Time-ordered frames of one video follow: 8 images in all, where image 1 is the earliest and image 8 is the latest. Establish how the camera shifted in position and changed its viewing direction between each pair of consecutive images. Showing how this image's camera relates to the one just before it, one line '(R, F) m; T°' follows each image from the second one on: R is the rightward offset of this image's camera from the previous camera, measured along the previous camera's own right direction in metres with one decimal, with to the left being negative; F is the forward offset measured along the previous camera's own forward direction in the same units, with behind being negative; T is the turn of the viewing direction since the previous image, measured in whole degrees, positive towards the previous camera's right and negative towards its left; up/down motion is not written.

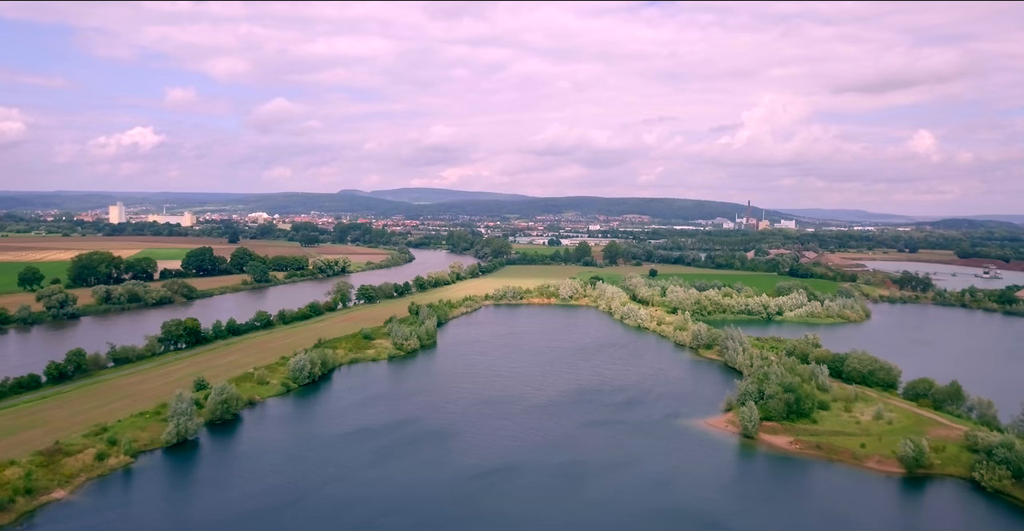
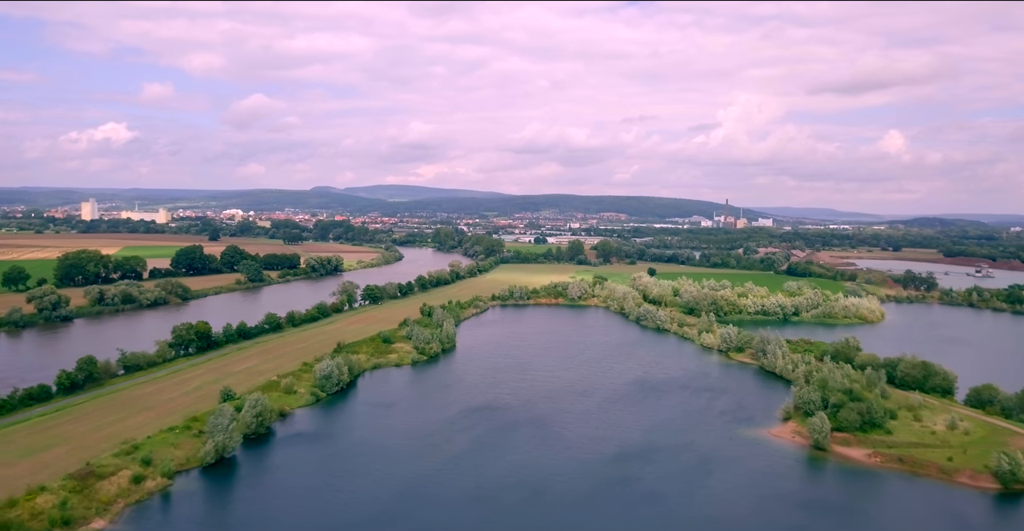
(-2.5, +1.7) m; +2°
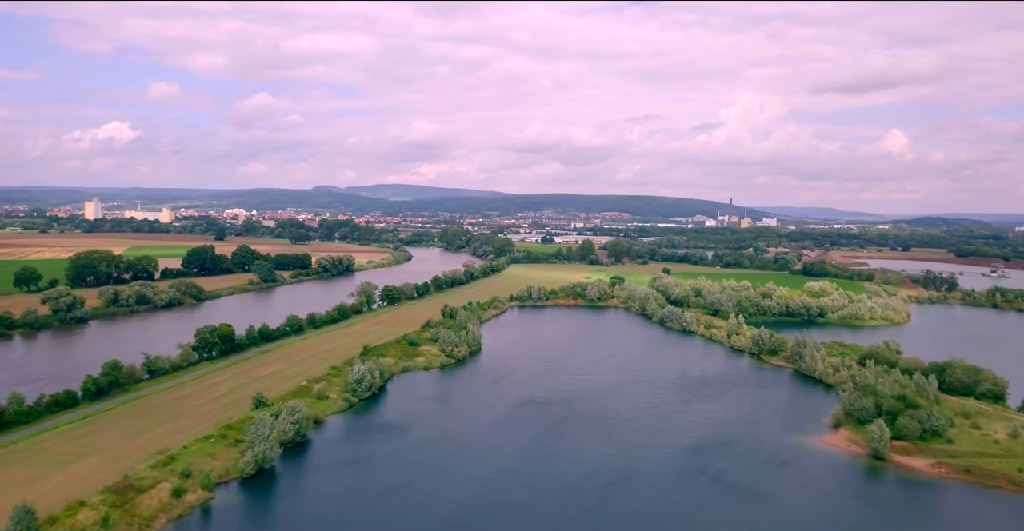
(-1.3, +0.9) m; 0°
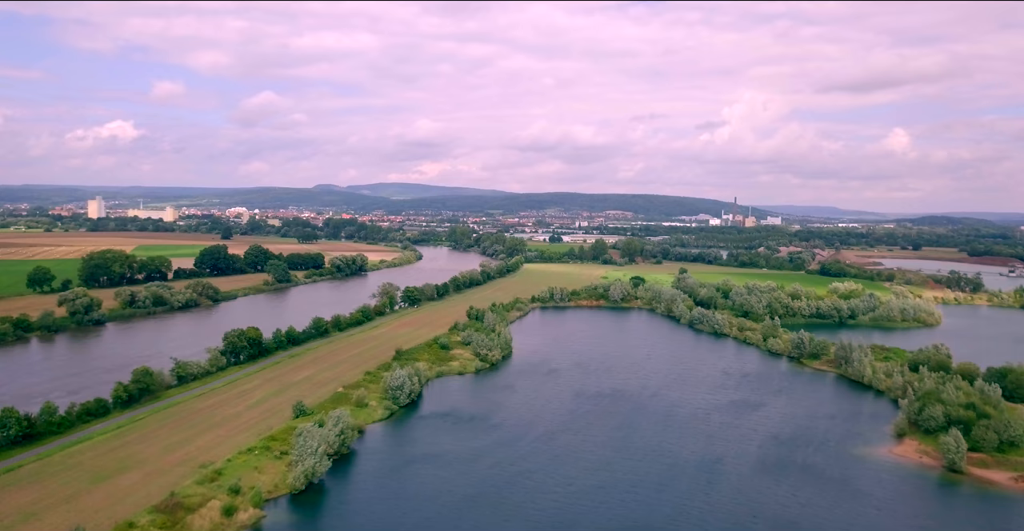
(-1.5, +1.2) m; 0°
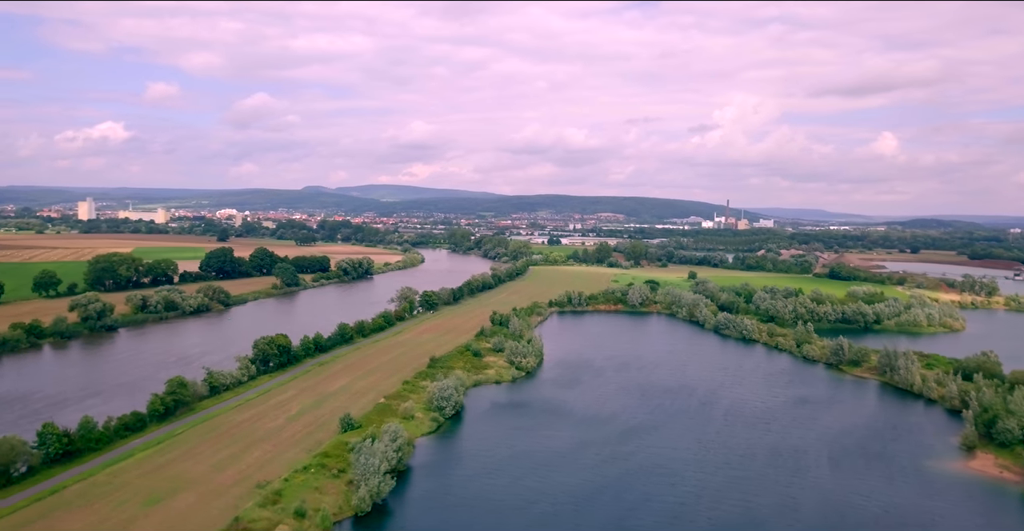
(-2.0, +1.1) m; +1°
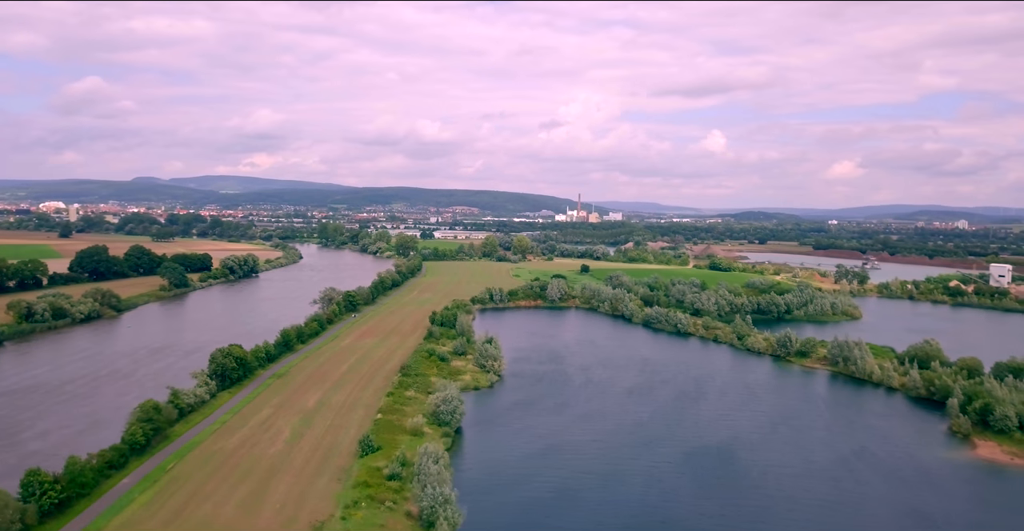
(-4.8, +2.1) m; +11°
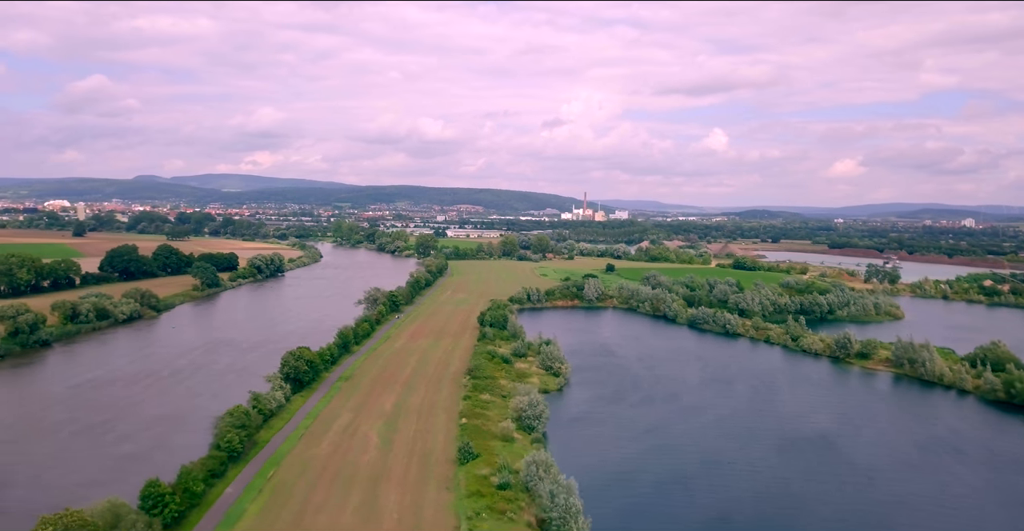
(-2.6, +0.6) m; 0°
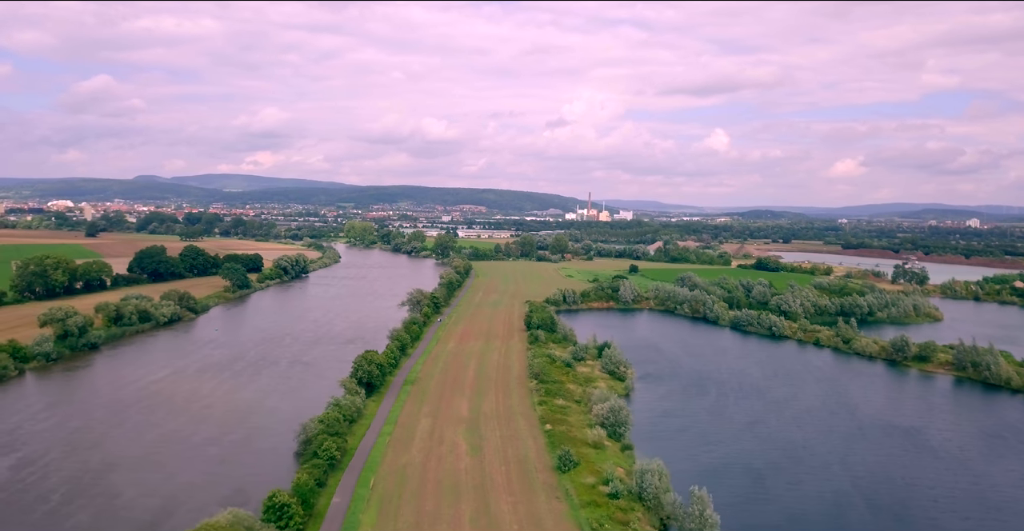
(-2.4, +0.5) m; 0°
